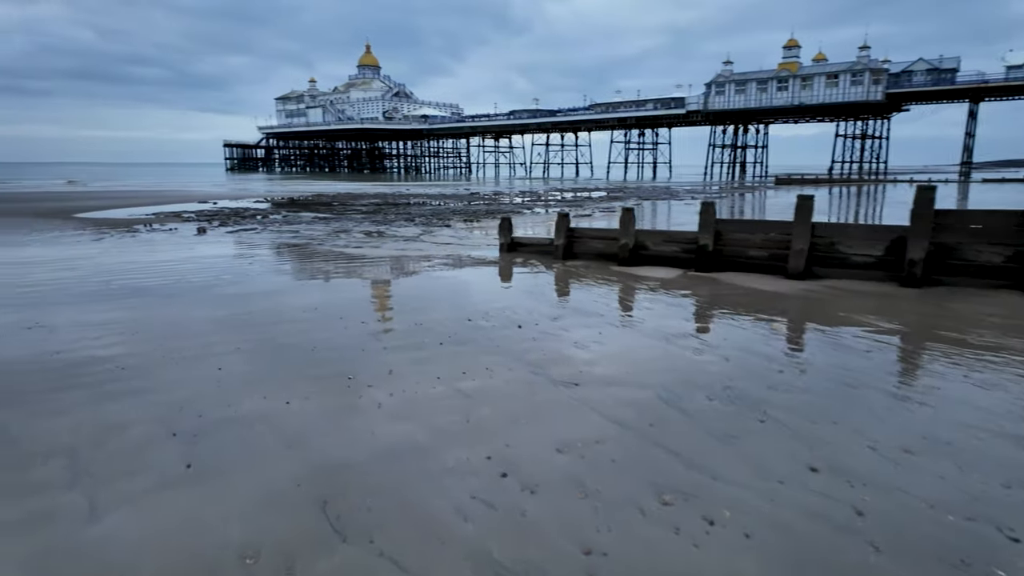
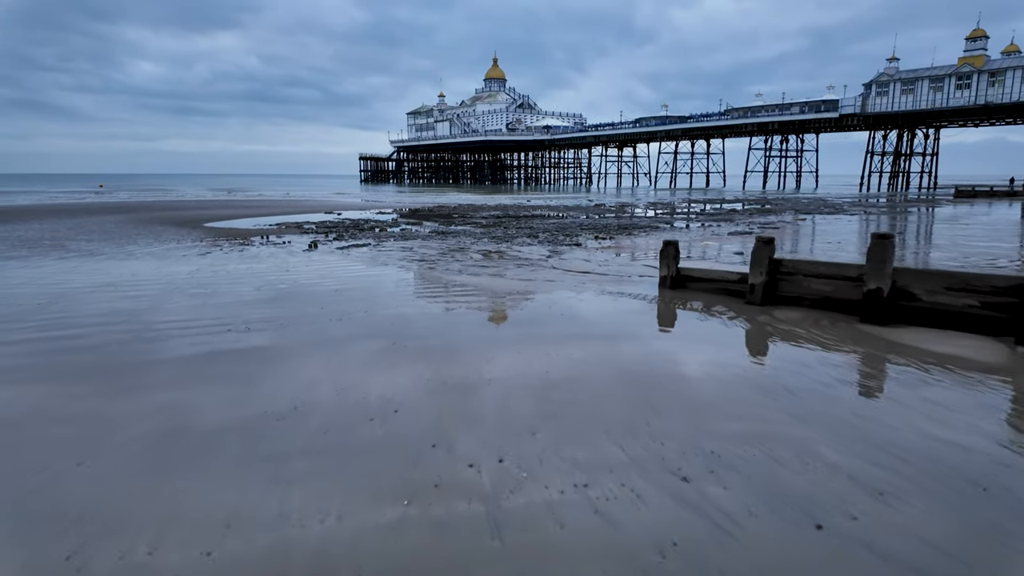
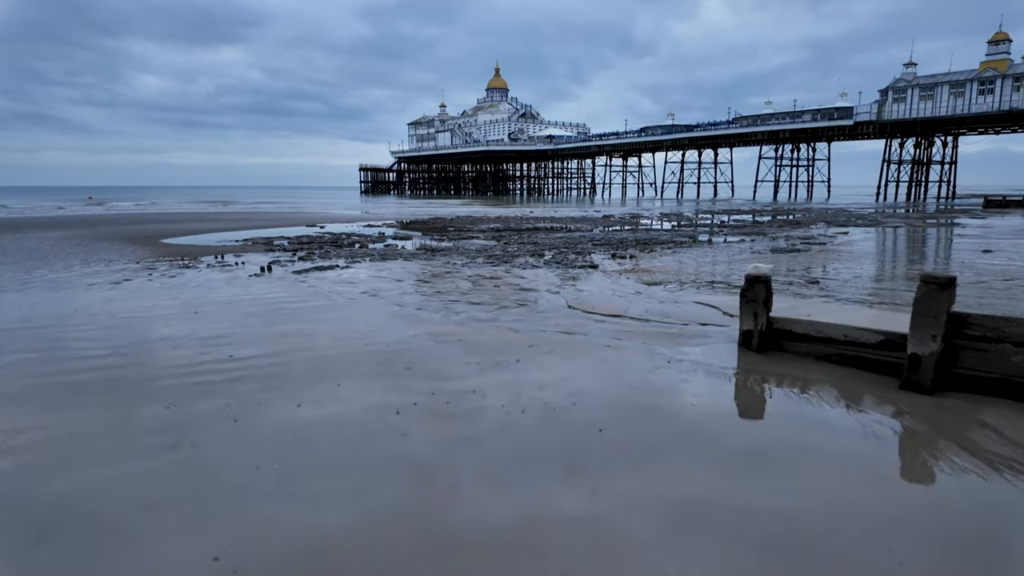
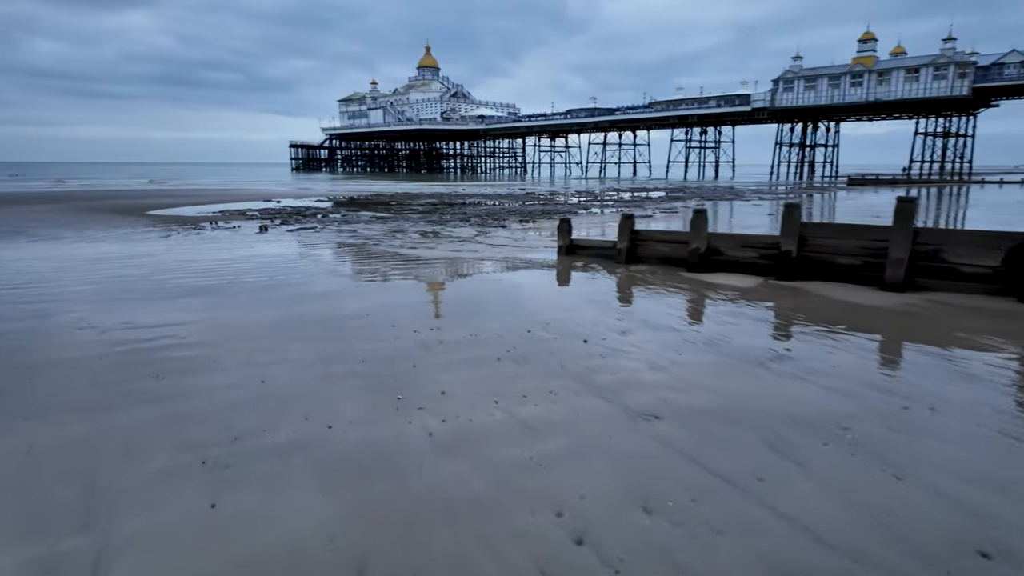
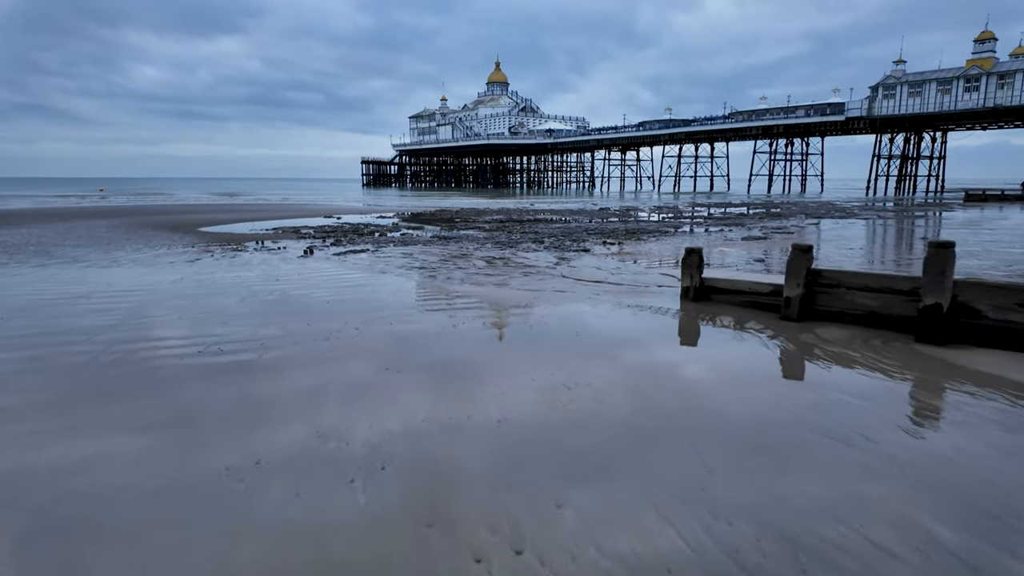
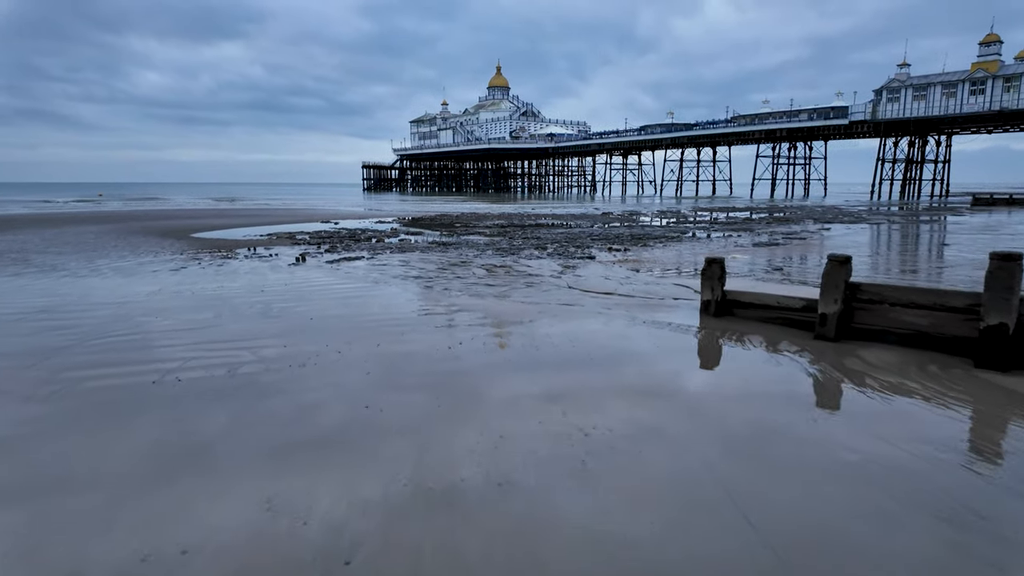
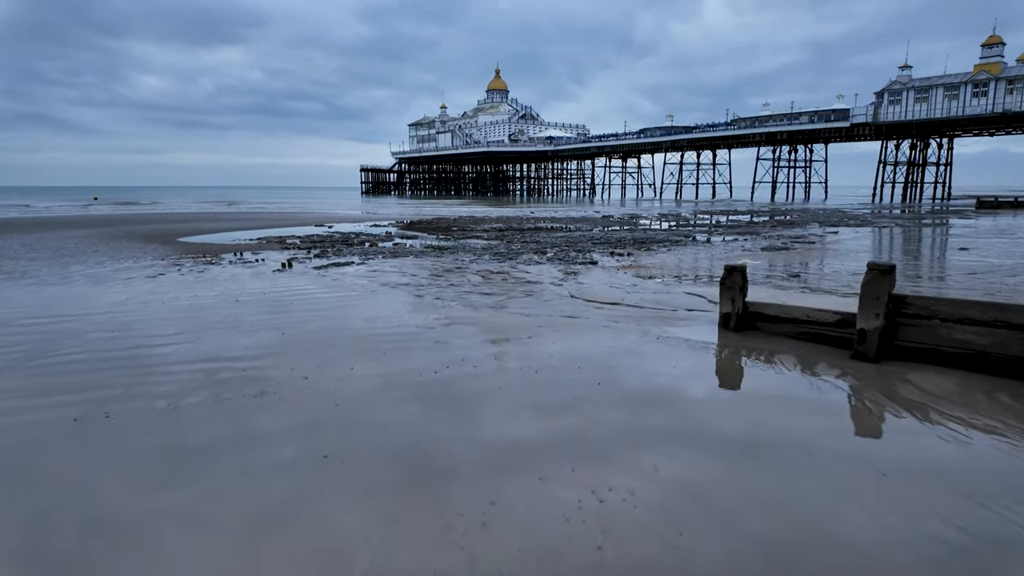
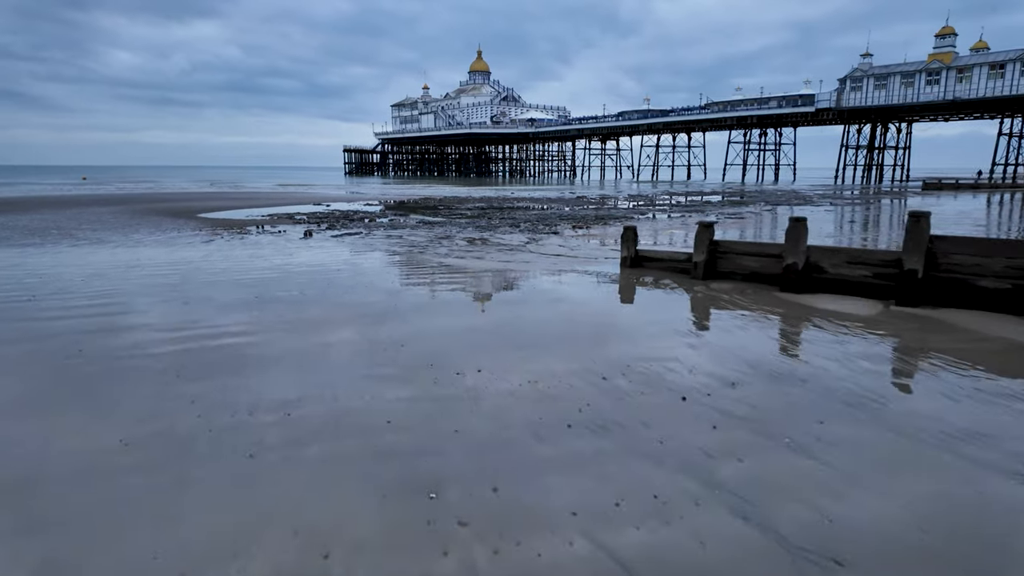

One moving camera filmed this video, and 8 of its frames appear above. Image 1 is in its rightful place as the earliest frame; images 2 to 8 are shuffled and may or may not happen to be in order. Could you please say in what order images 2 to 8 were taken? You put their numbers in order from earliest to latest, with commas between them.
4, 8, 2, 5, 6, 7, 3
